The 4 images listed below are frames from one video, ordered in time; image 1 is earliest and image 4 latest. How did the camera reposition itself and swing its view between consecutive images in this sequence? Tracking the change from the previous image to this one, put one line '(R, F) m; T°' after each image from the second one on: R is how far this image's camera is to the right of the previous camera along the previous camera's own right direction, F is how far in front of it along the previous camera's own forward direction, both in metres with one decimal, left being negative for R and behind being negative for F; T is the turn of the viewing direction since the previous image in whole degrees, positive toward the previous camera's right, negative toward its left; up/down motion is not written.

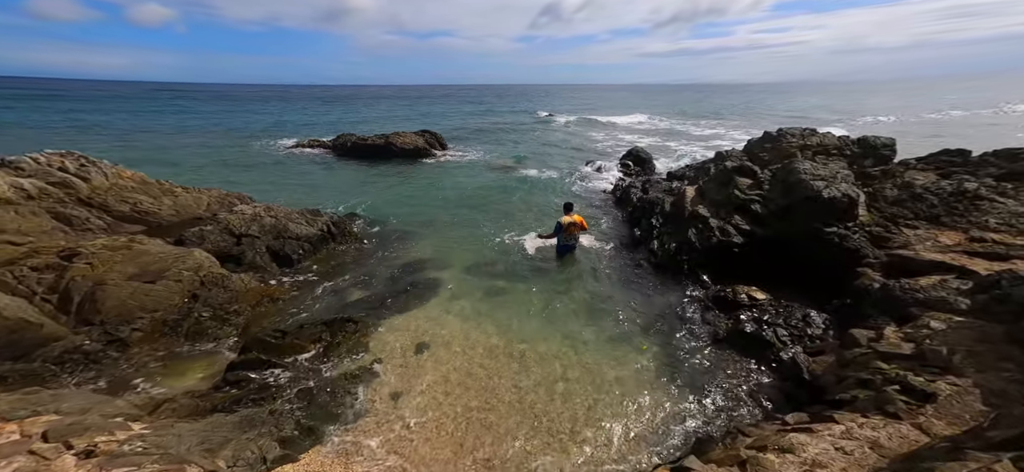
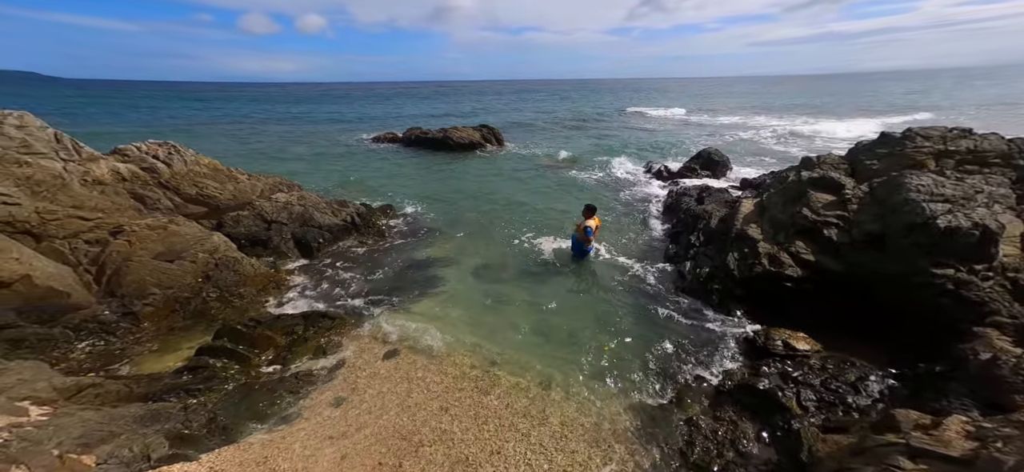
(+2.4, +1.2) m; -13°
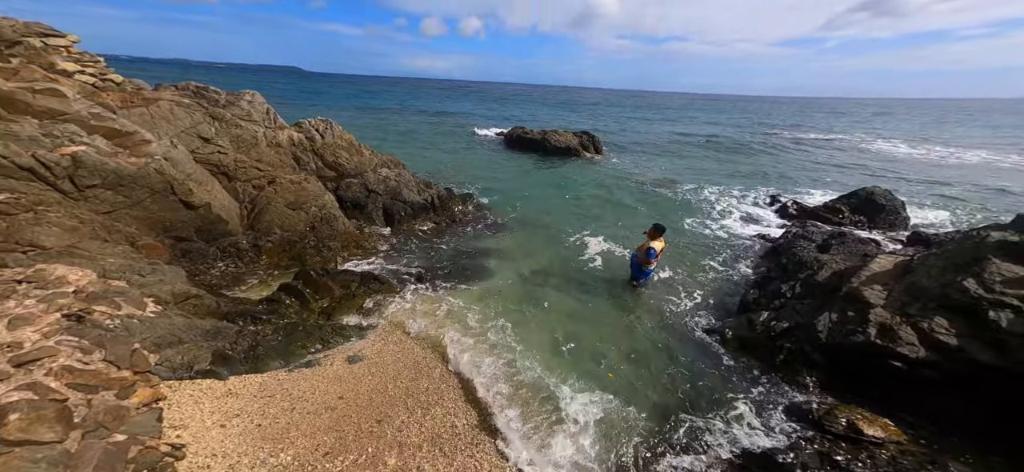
(+2.0, +0.5) m; -19°
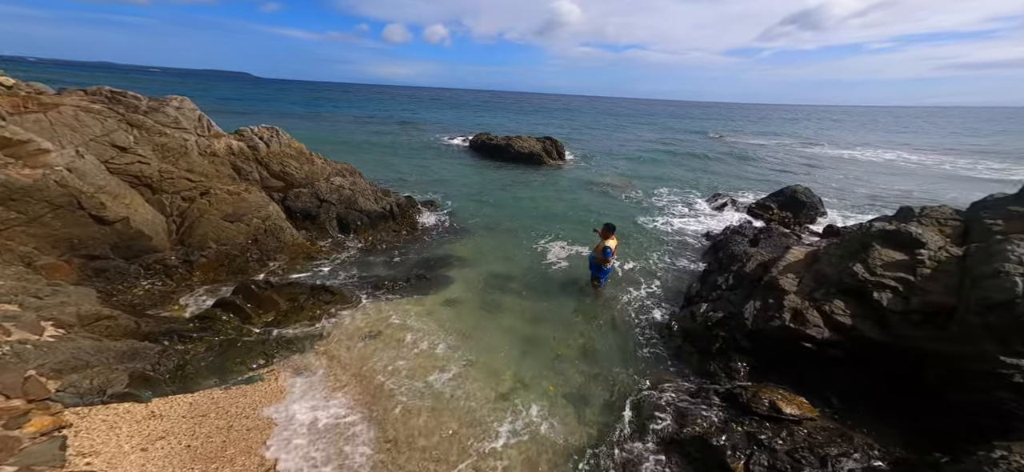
(+0.2, -0.1) m; +6°
